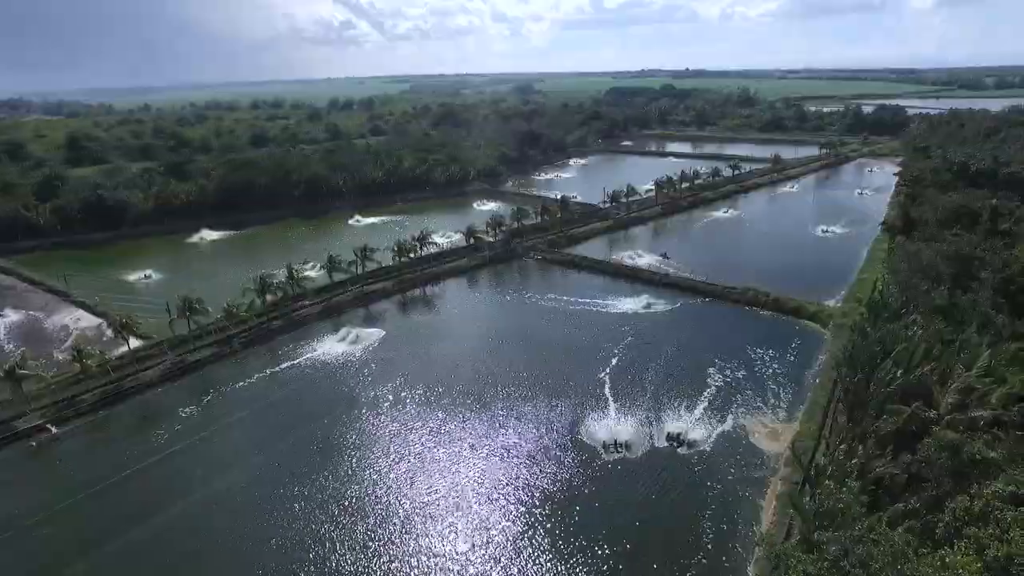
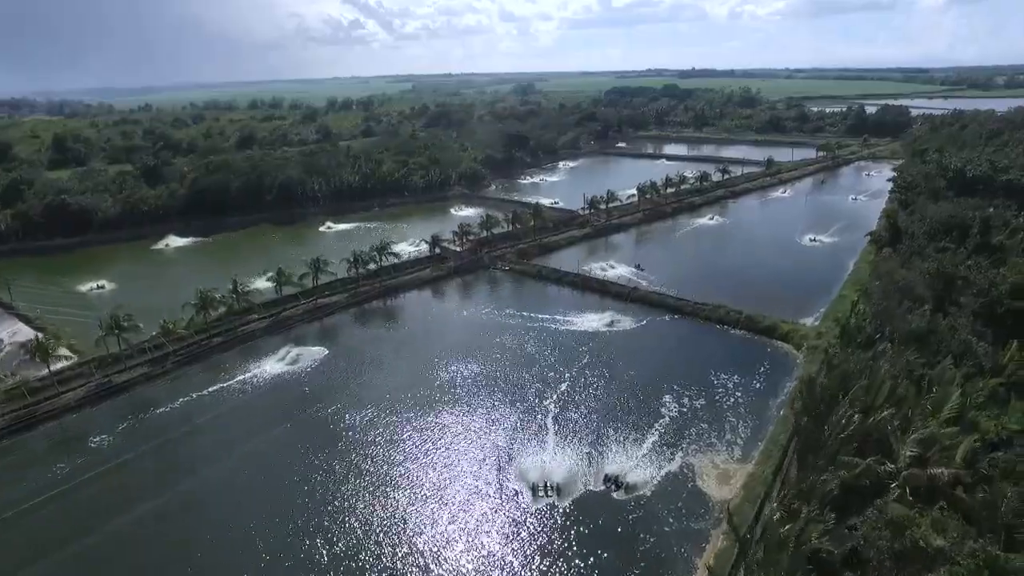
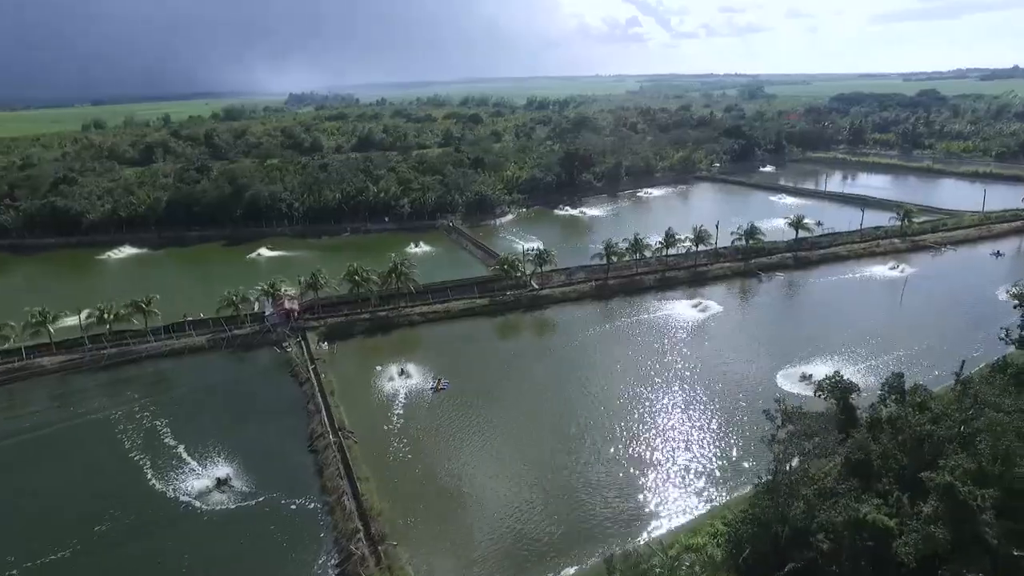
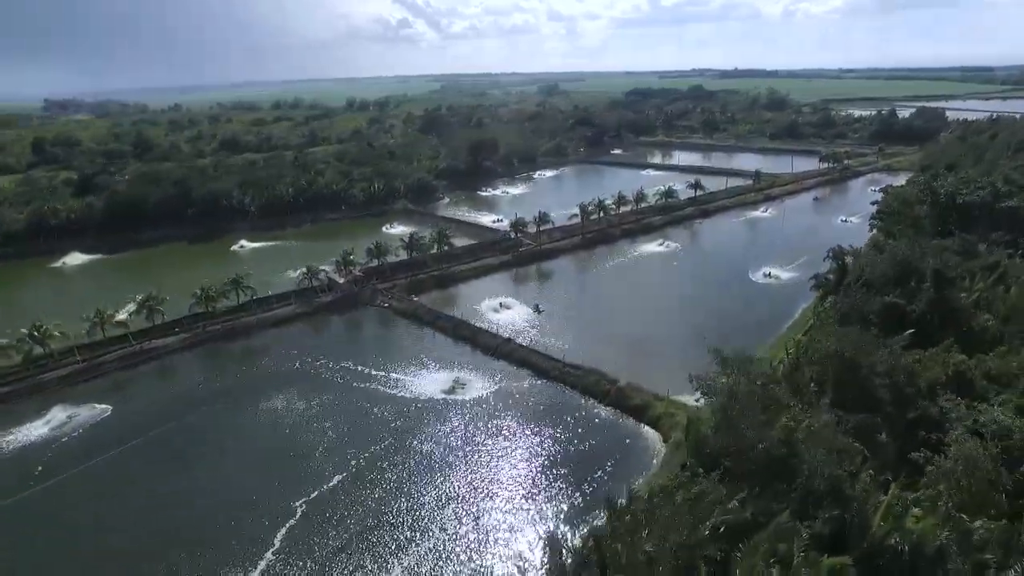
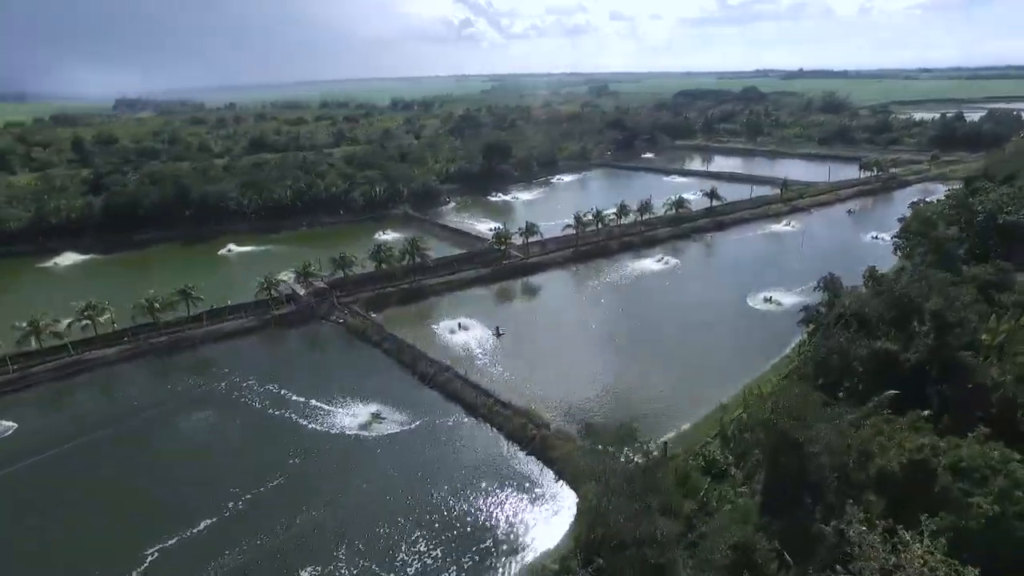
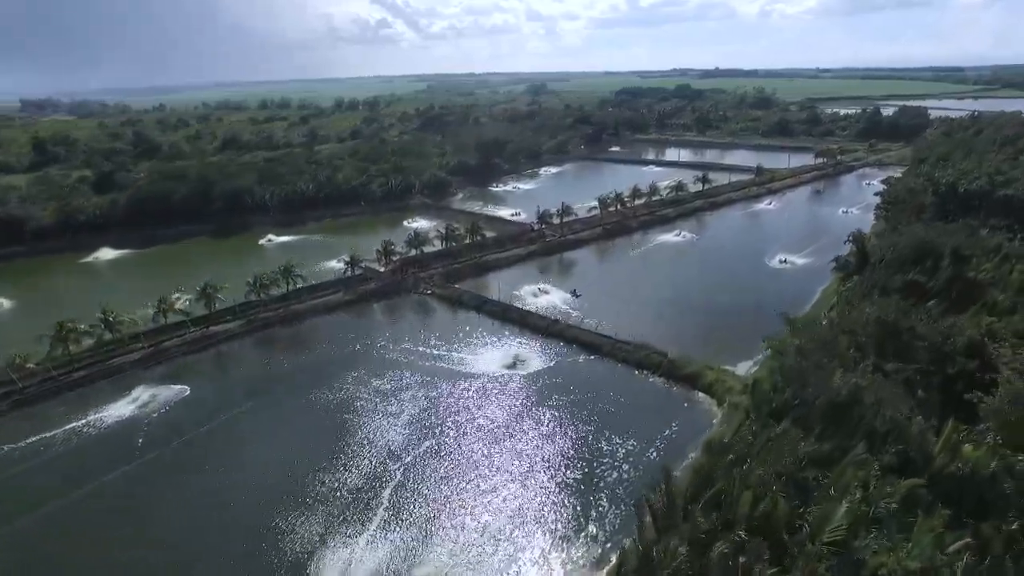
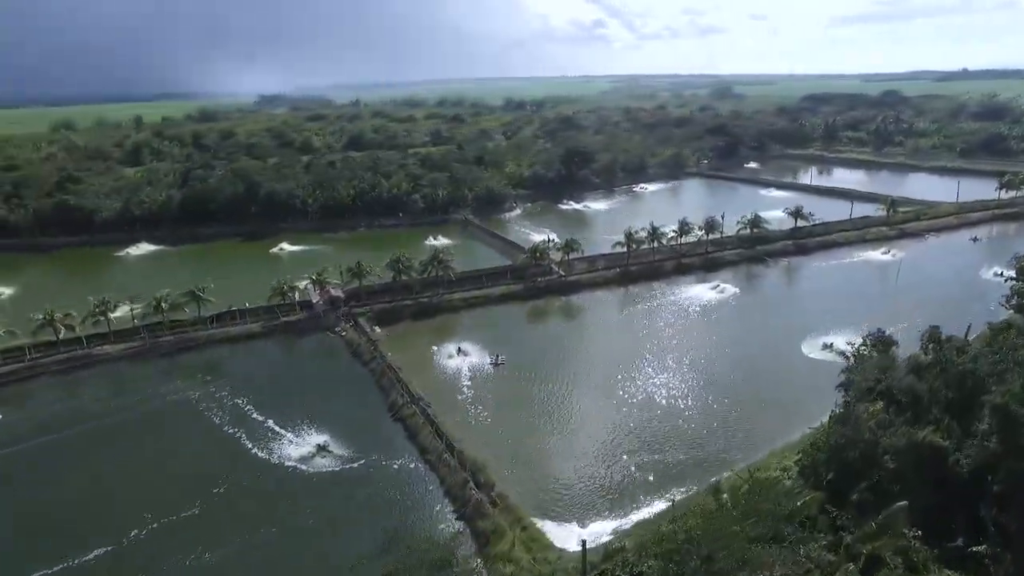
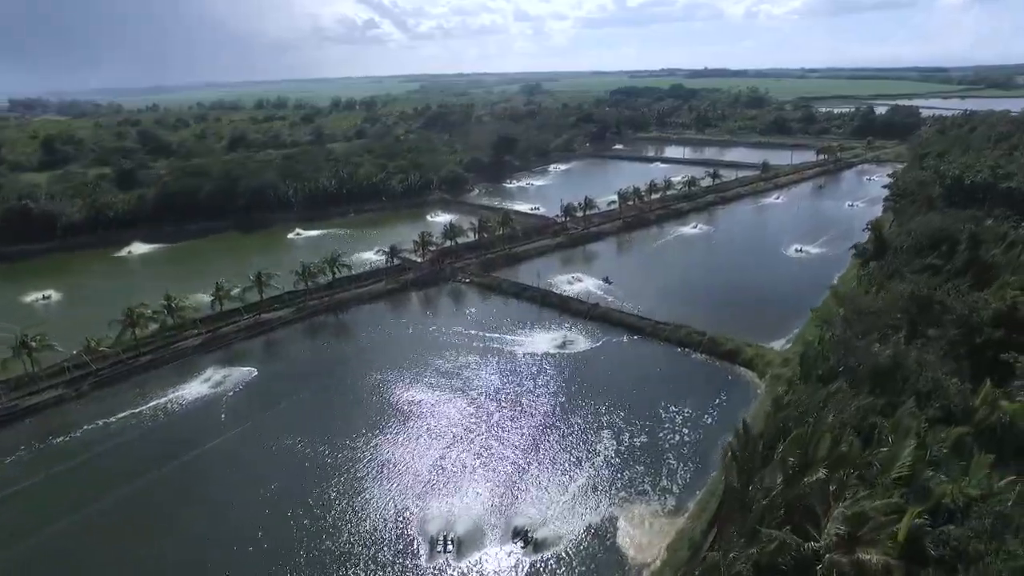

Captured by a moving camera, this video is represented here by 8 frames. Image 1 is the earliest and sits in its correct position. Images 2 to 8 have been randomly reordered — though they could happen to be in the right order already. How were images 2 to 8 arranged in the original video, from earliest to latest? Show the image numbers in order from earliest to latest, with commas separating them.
2, 8, 6, 4, 5, 7, 3
